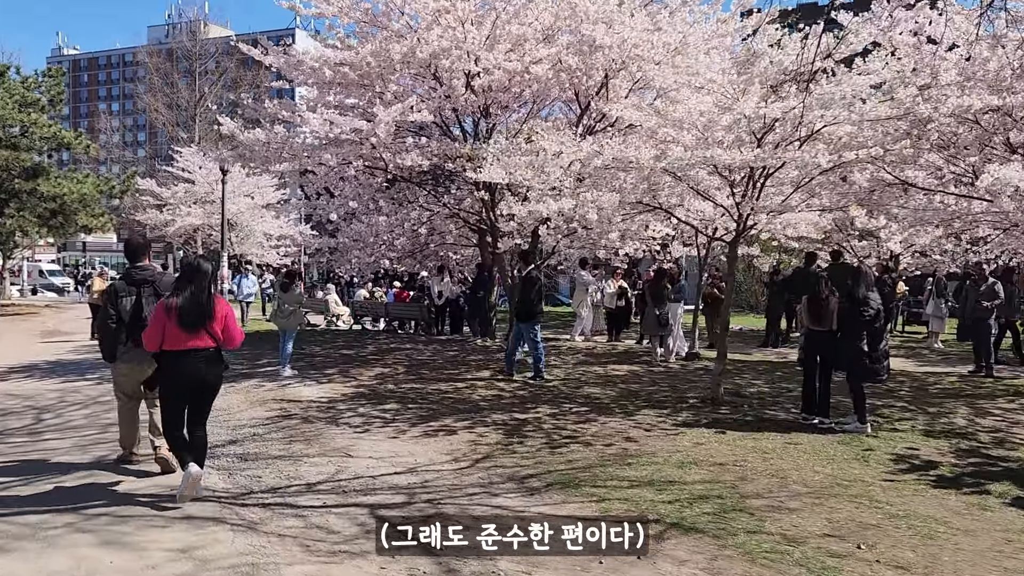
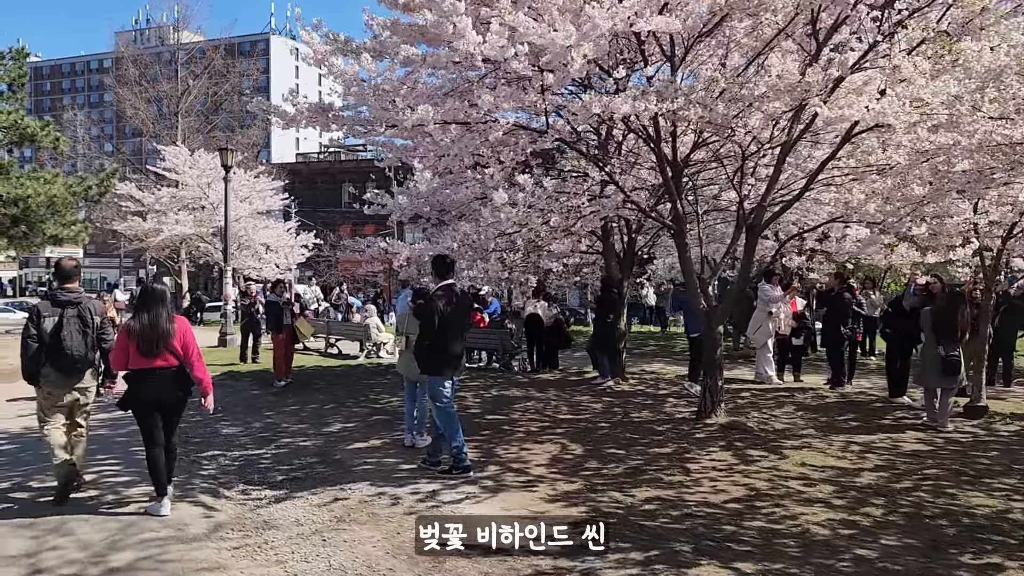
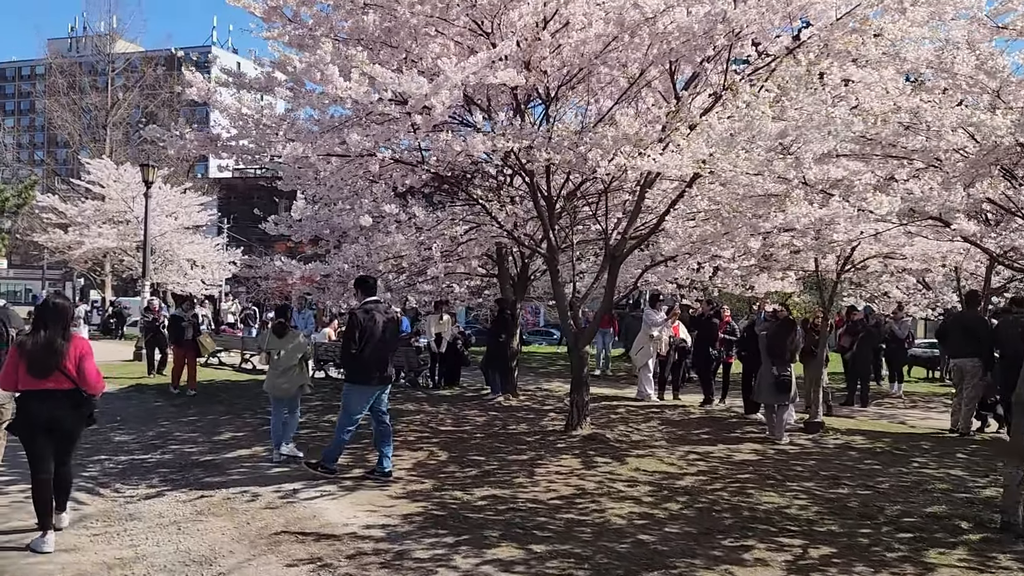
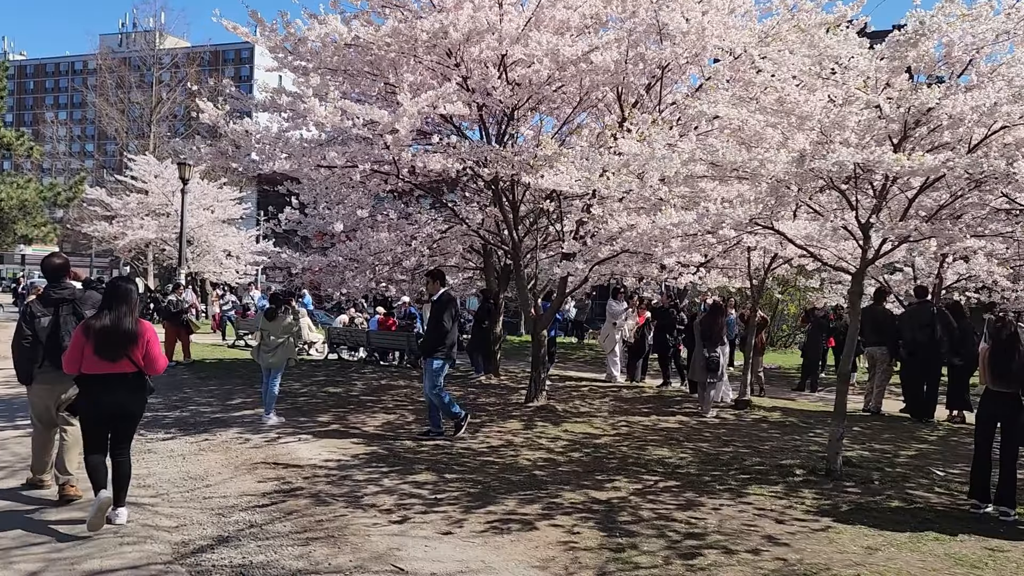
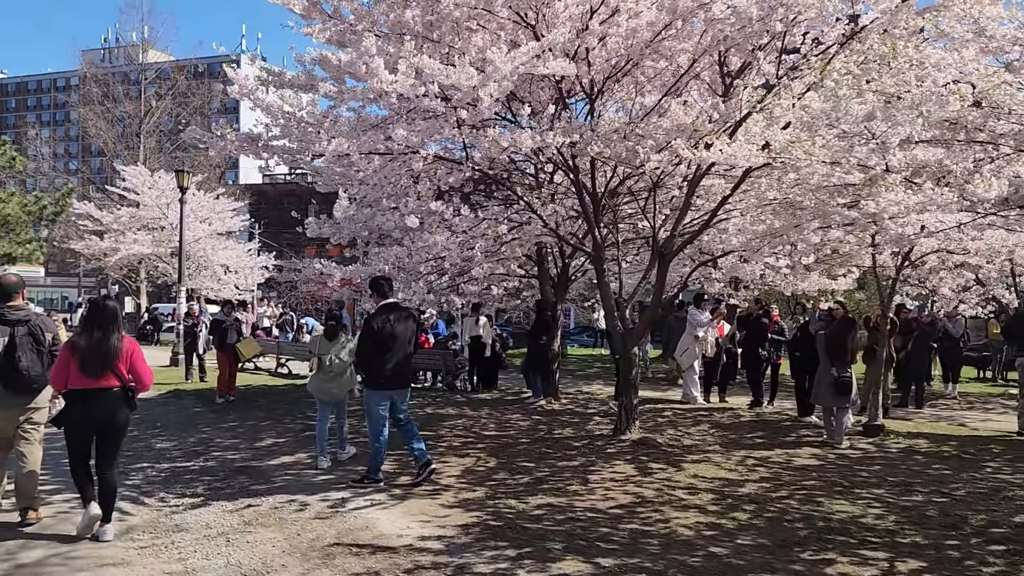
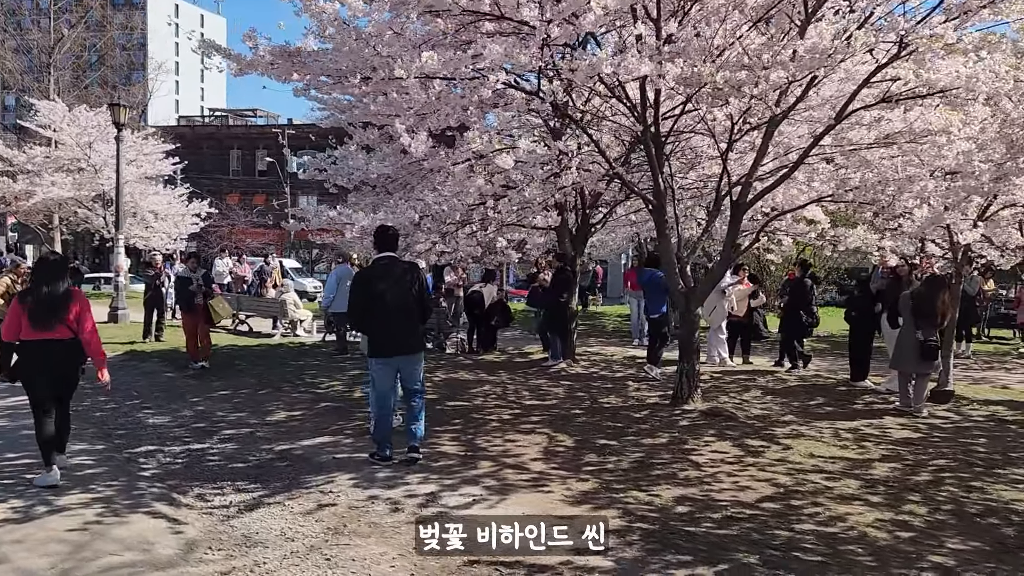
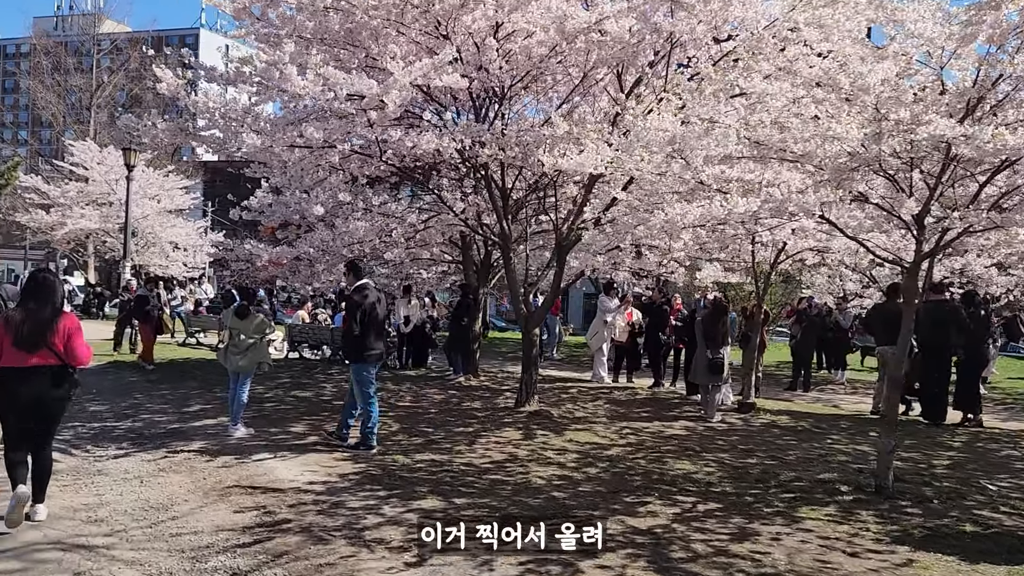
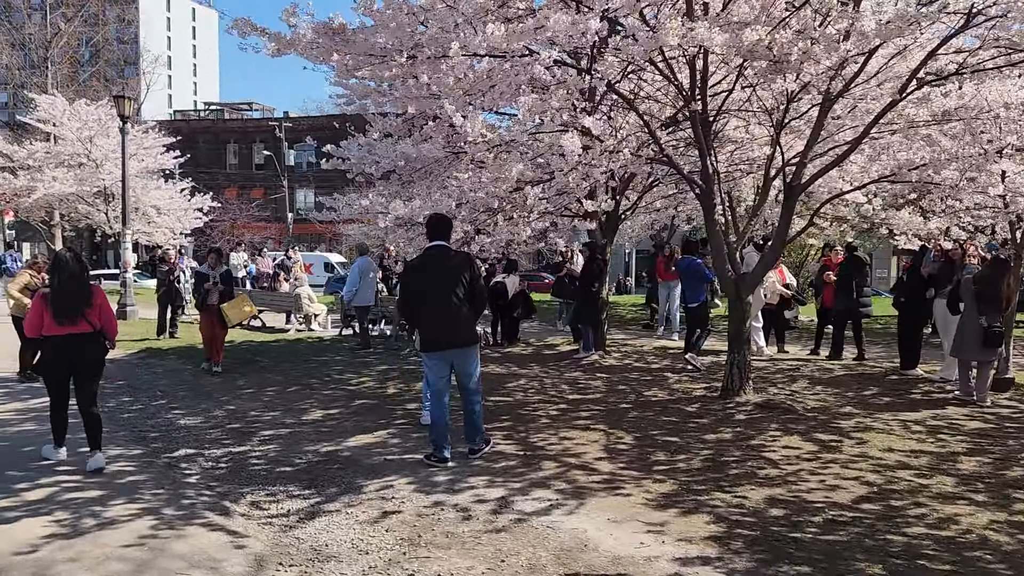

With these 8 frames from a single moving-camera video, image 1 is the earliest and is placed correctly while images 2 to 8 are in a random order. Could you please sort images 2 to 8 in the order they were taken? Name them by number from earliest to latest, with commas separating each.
4, 7, 3, 5, 2, 6, 8
